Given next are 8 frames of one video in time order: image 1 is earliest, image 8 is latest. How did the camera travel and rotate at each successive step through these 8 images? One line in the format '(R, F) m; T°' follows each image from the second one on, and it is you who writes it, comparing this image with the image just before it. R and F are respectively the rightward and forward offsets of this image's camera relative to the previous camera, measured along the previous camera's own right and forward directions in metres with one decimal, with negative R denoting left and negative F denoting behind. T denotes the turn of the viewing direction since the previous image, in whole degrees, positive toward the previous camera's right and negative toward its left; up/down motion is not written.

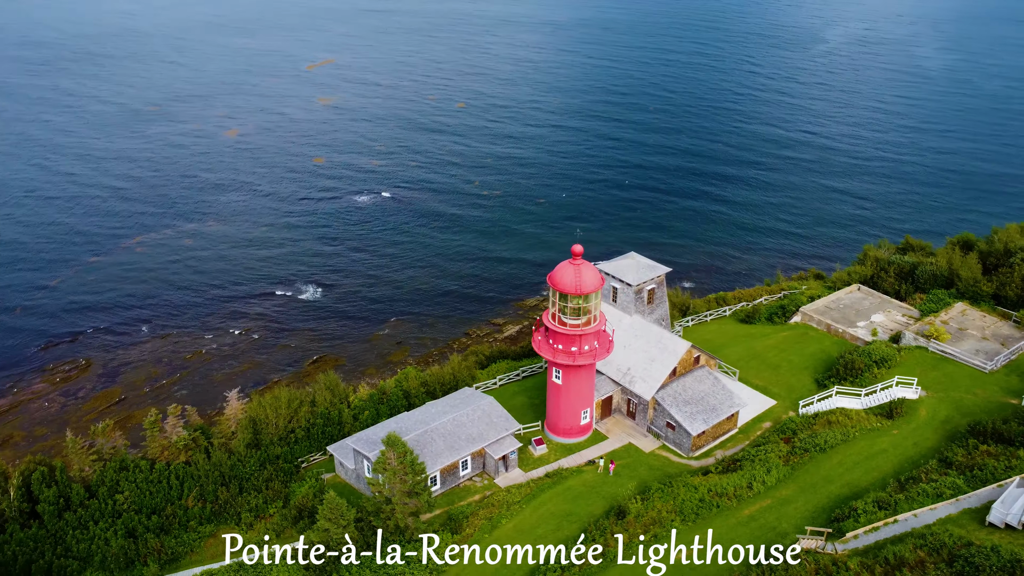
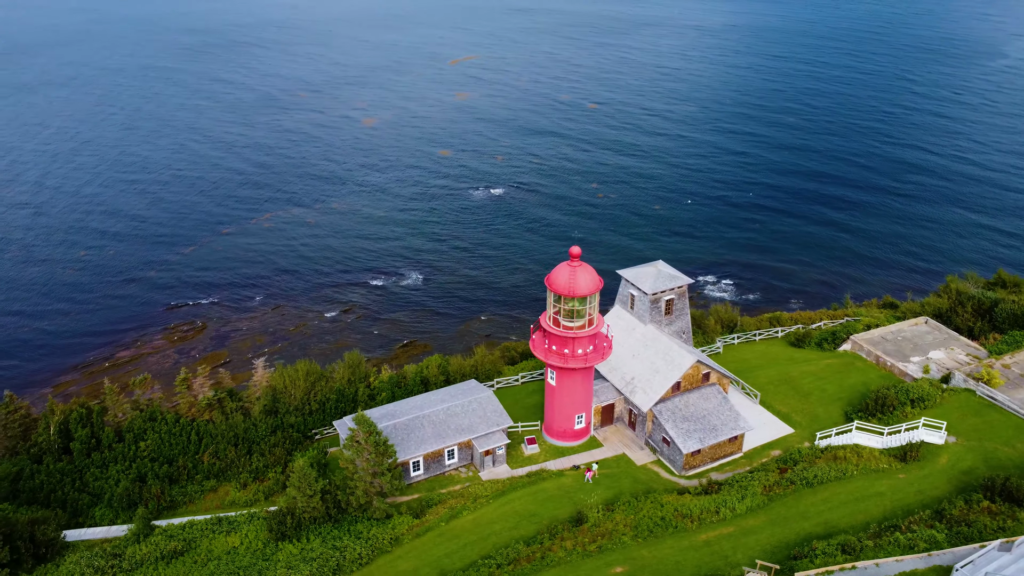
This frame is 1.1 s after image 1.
(+5.1, +0.4) m; -10°
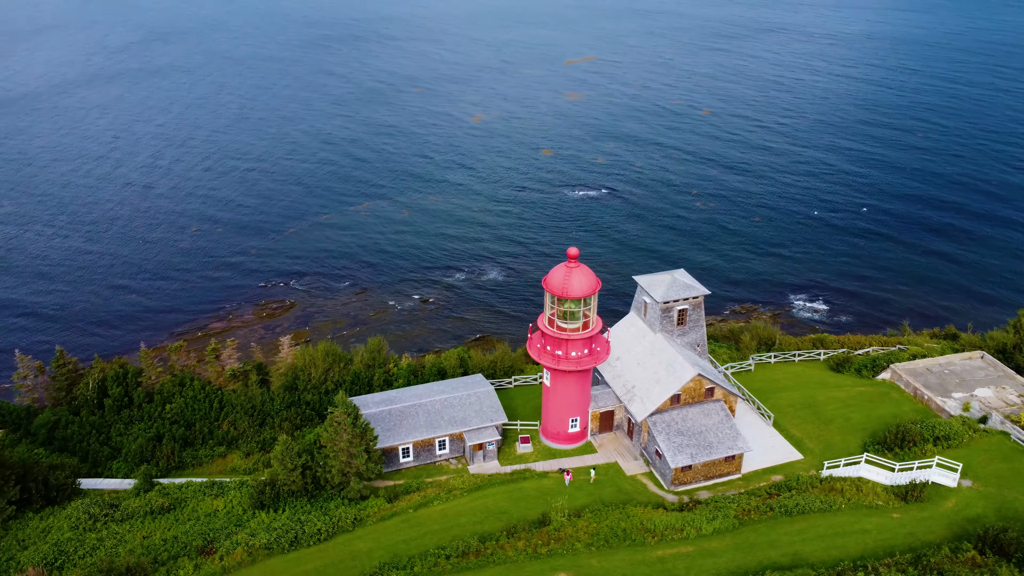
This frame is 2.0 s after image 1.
(+4.1, +0.3) m; -8°
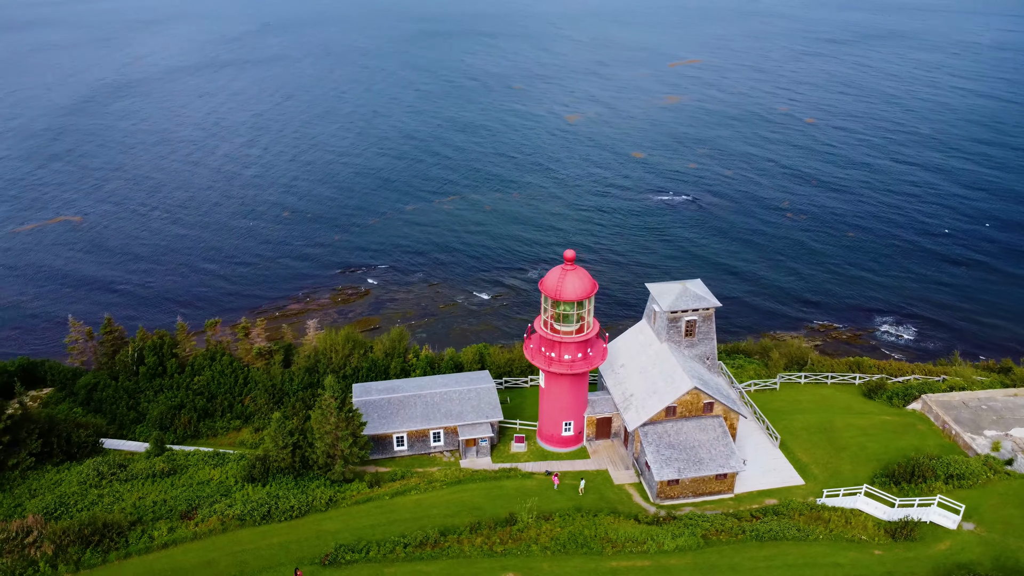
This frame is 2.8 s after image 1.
(+3.6, +0.2) m; -7°
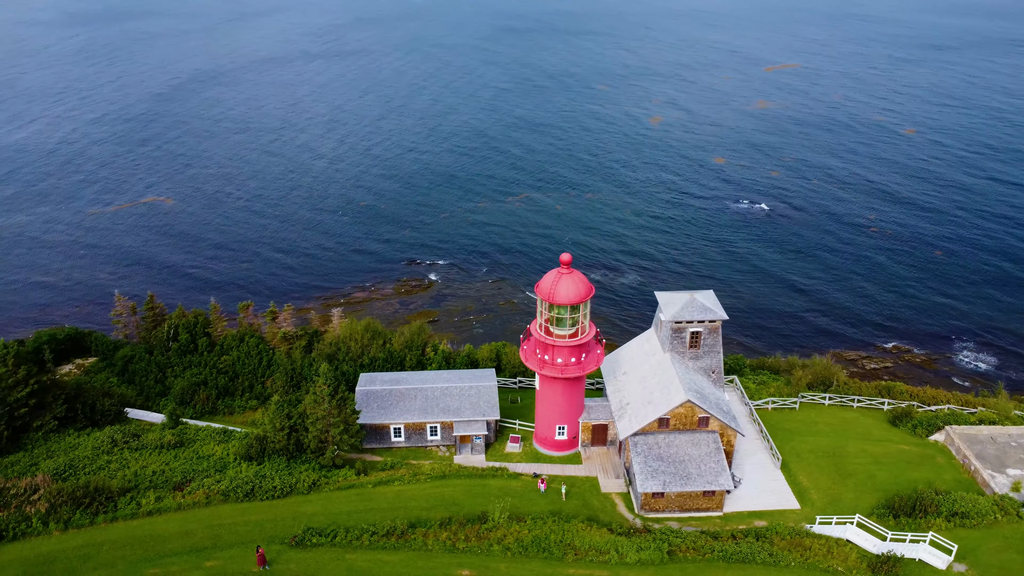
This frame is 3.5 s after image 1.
(+3.1, +0.1) m; -6°
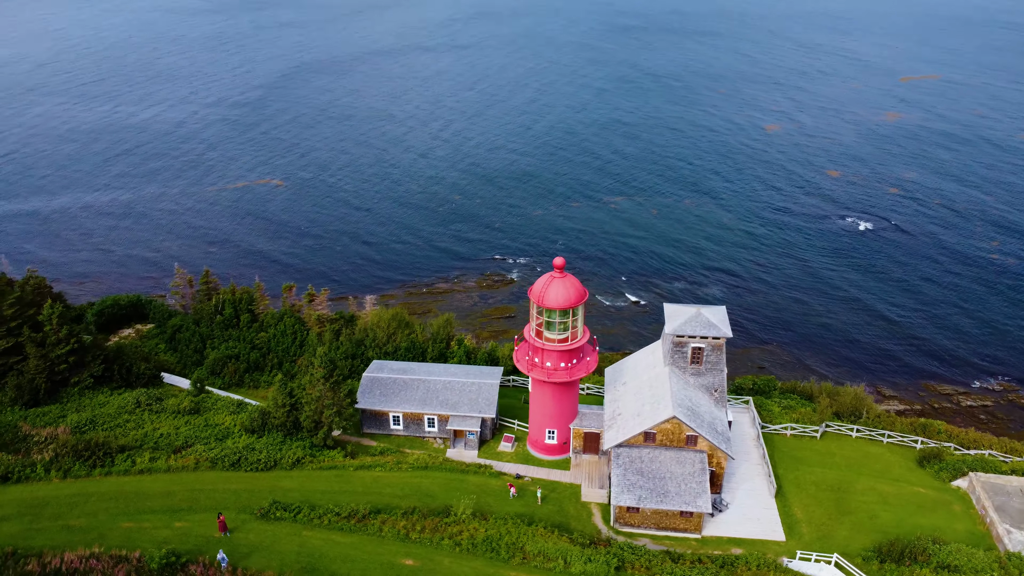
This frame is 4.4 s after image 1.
(+4.1, +0.2) m; -8°
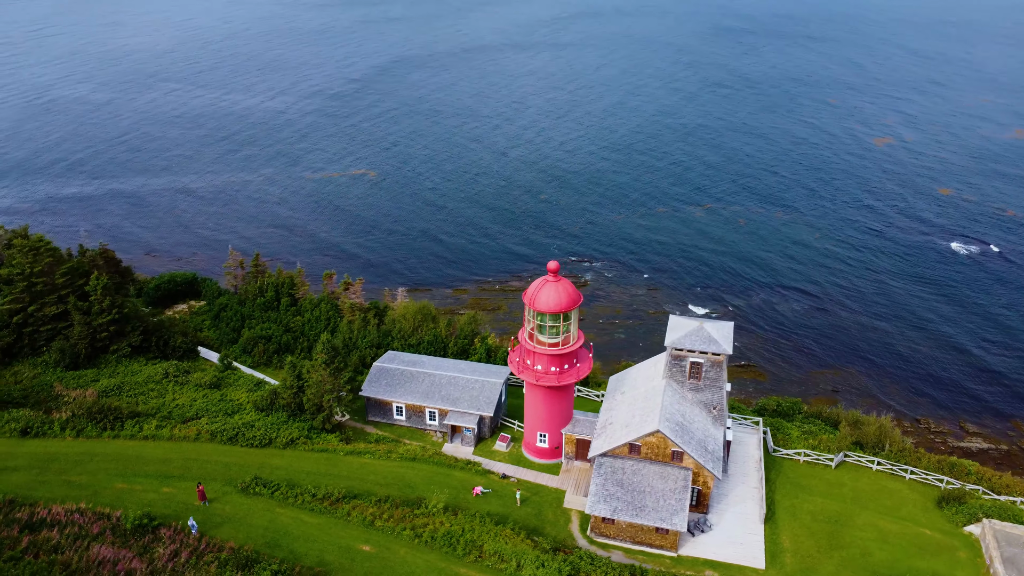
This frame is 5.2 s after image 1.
(+3.7, +0.1) m; -7°
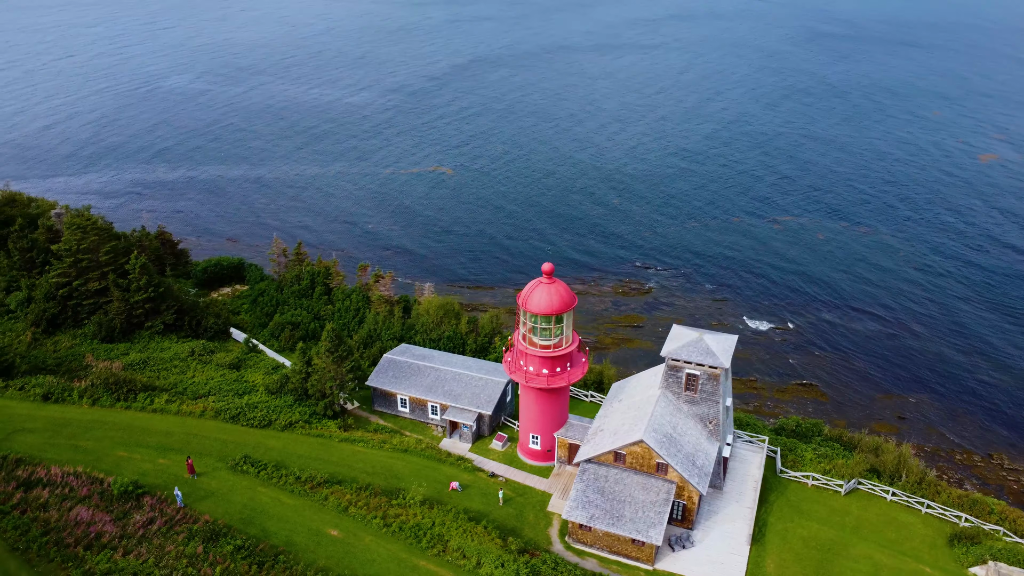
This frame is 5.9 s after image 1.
(+3.1, +0.1) m; -6°
